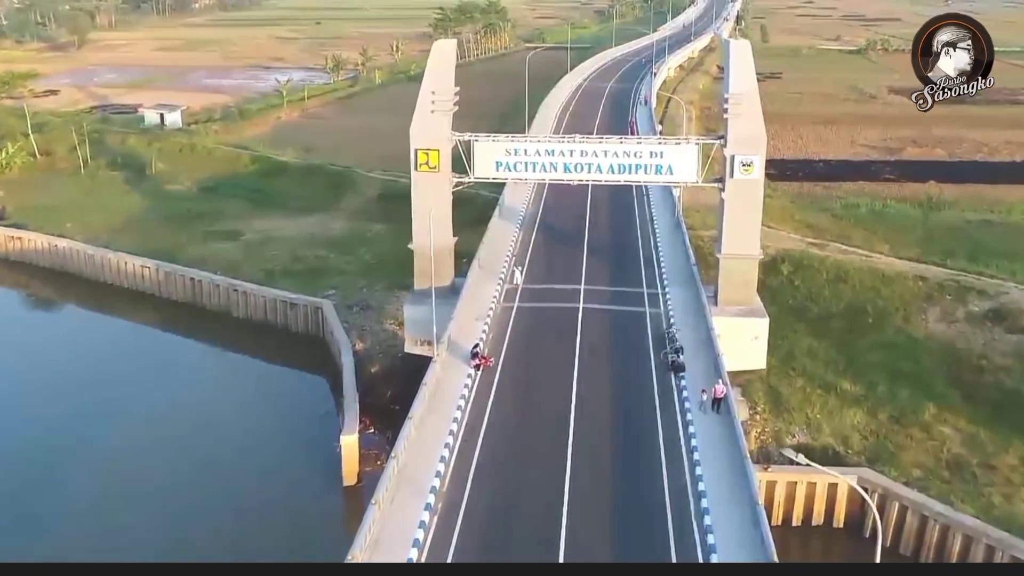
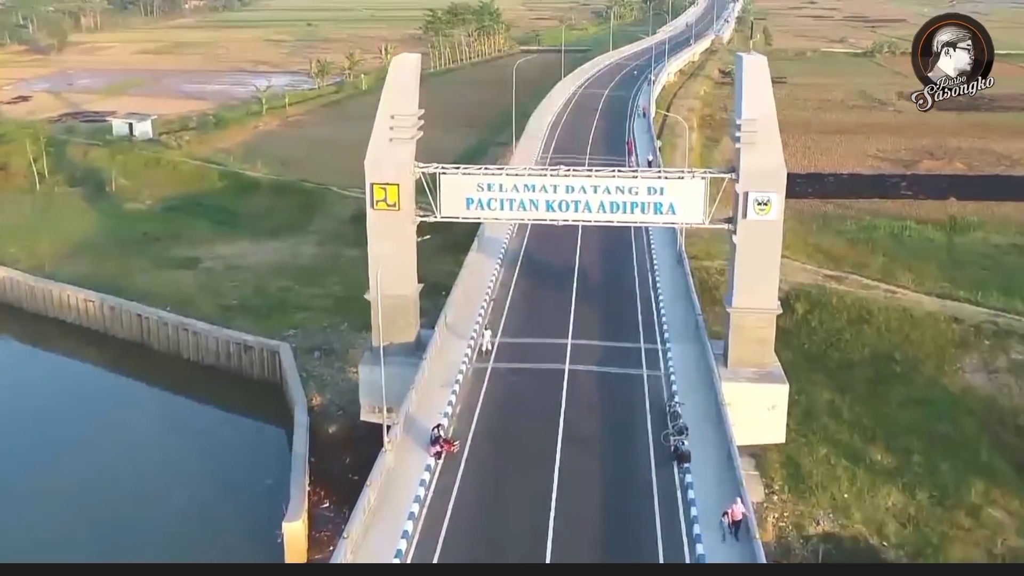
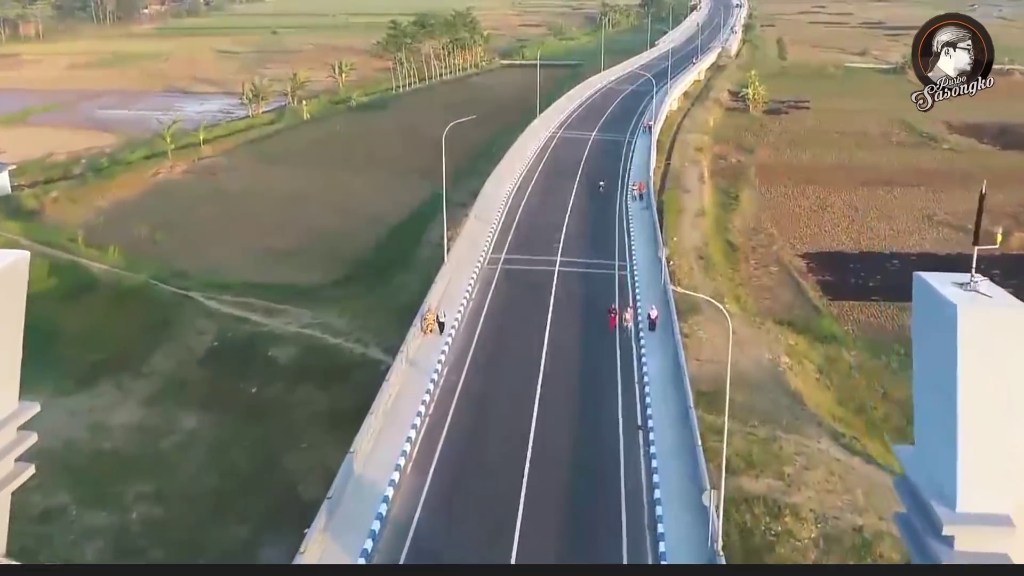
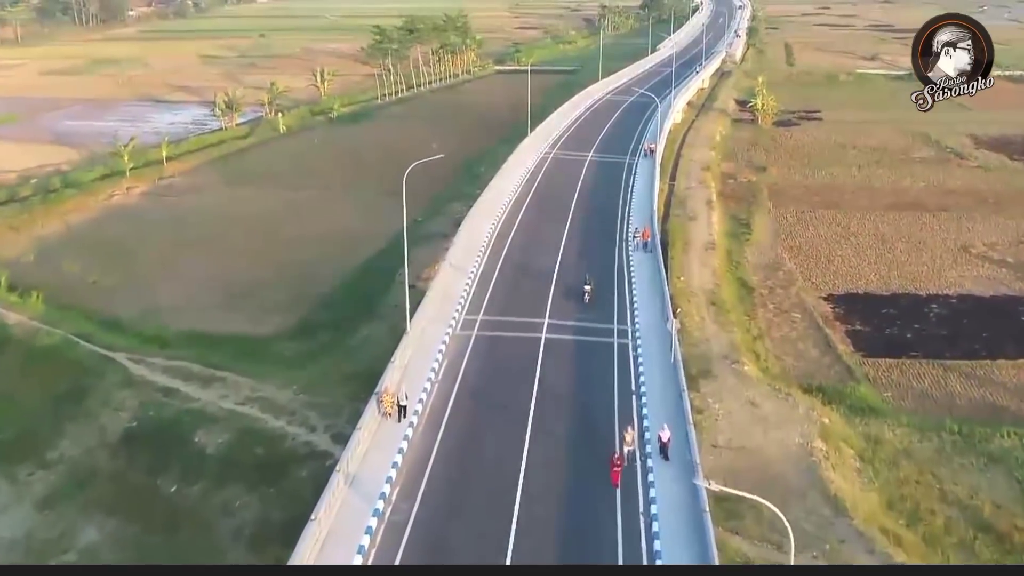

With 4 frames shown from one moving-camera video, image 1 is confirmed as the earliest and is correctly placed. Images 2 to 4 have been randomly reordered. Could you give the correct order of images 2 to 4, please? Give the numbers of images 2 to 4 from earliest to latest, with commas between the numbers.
2, 3, 4
